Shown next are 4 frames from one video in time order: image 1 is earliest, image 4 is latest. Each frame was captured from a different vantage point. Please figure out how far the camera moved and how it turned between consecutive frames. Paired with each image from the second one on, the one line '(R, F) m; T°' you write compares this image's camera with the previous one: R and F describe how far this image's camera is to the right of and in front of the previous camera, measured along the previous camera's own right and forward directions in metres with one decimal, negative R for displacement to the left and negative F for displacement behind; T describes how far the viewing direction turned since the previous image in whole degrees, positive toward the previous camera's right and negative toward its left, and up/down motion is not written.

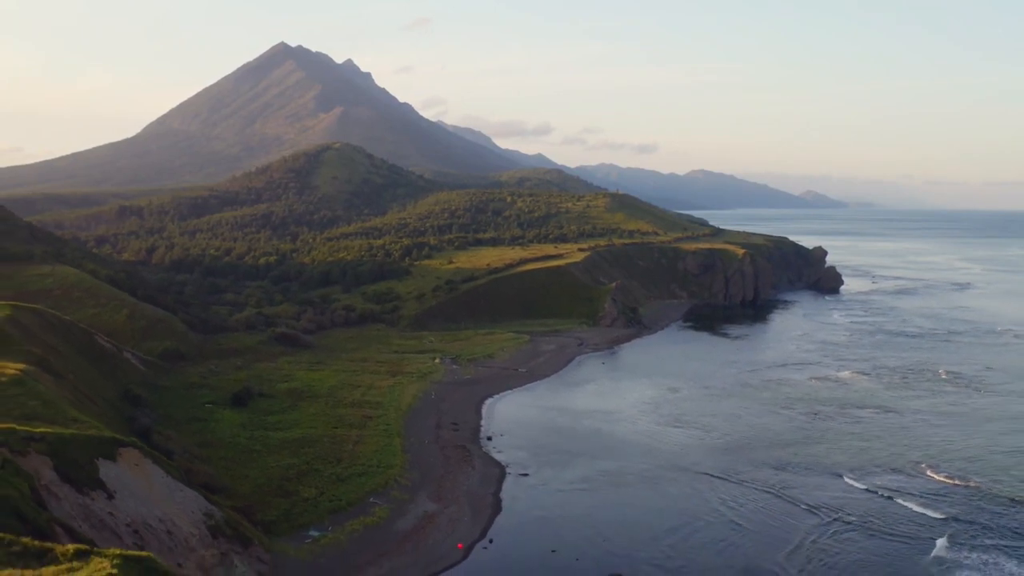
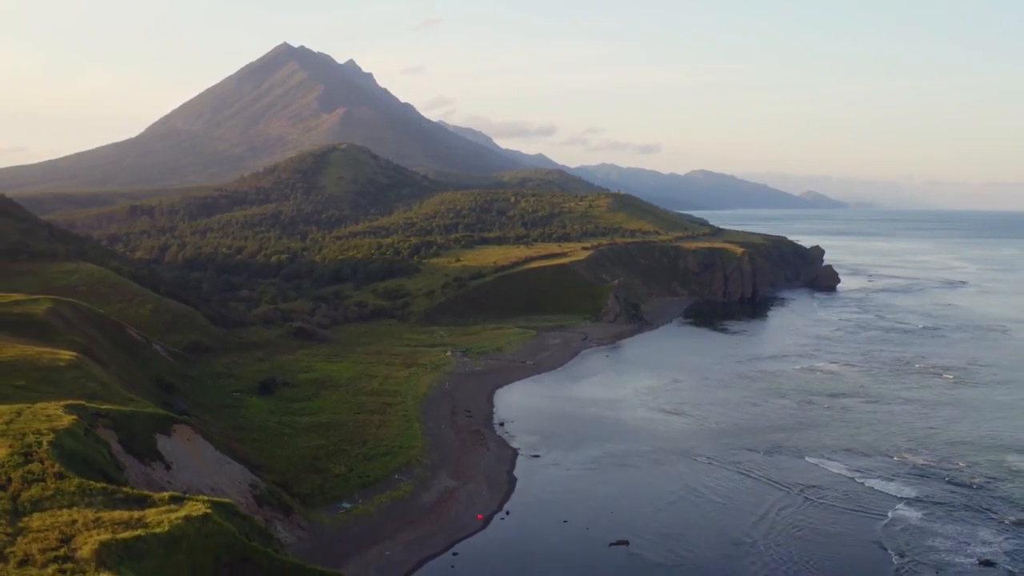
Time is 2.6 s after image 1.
(-0.7, -3.0) m; 0°
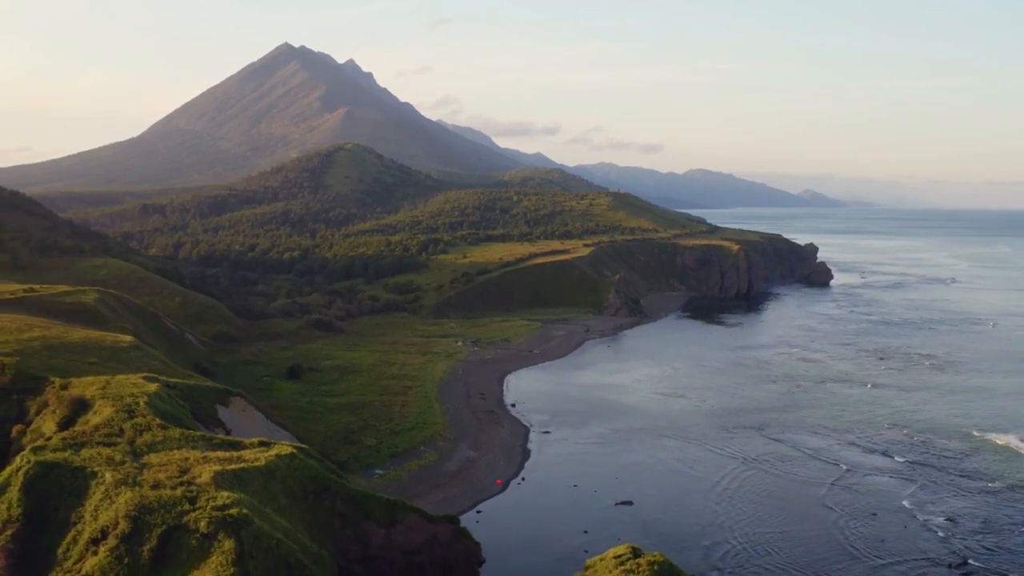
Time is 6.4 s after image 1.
(-0.9, -4.3) m; 0°
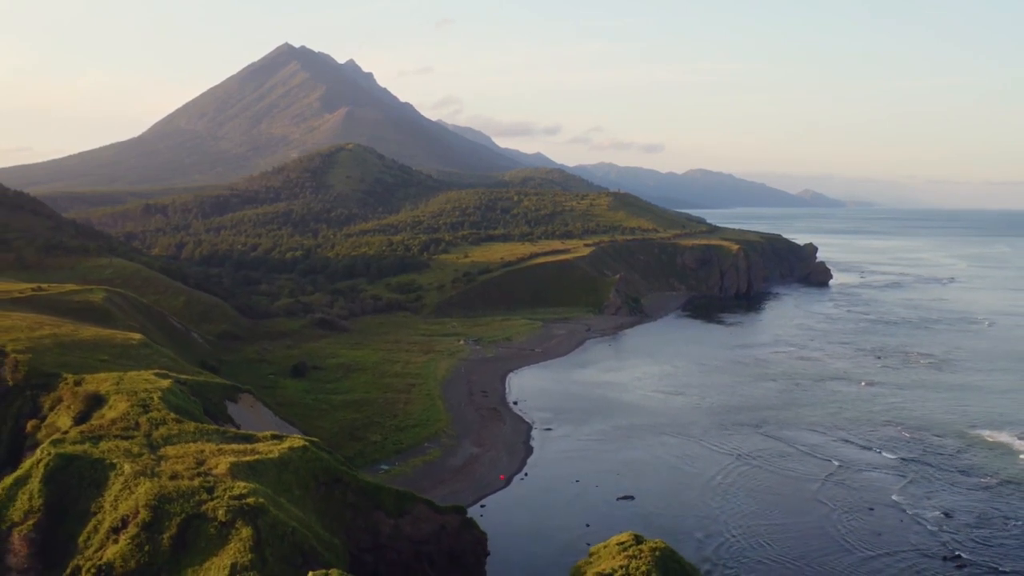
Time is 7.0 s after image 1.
(-0.2, -0.7) m; 0°
